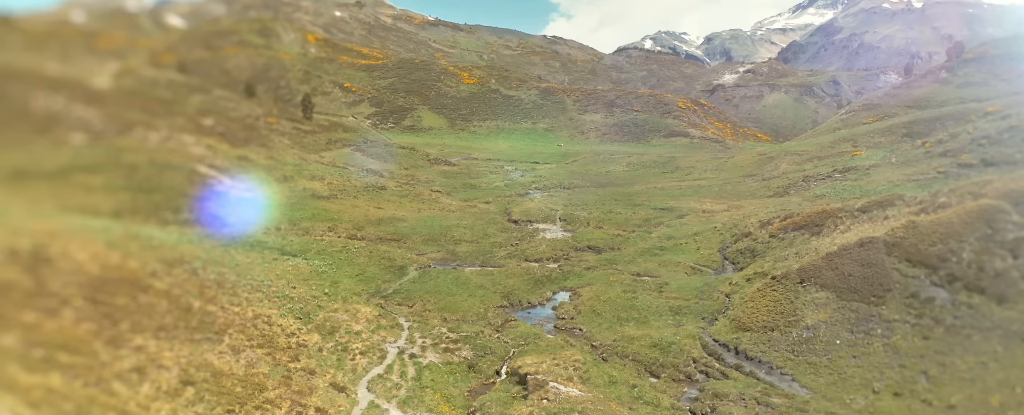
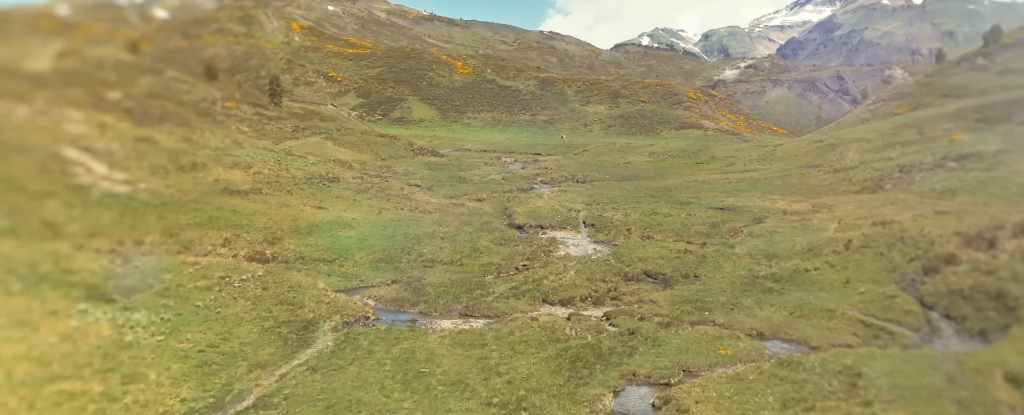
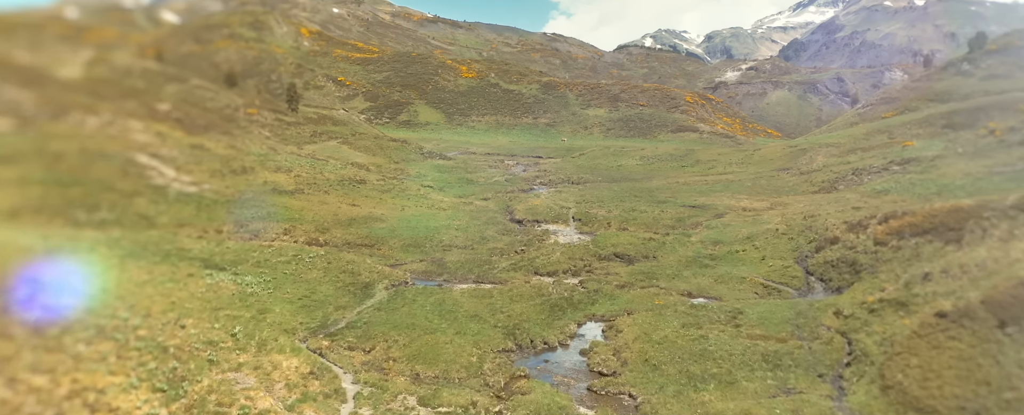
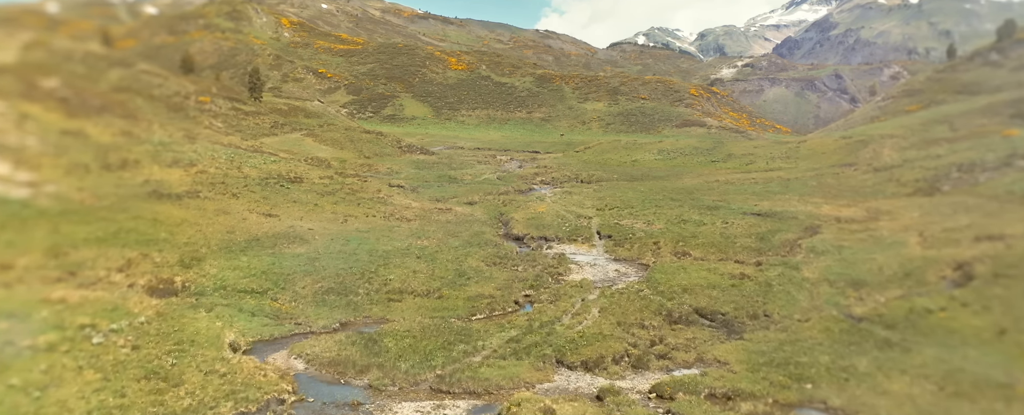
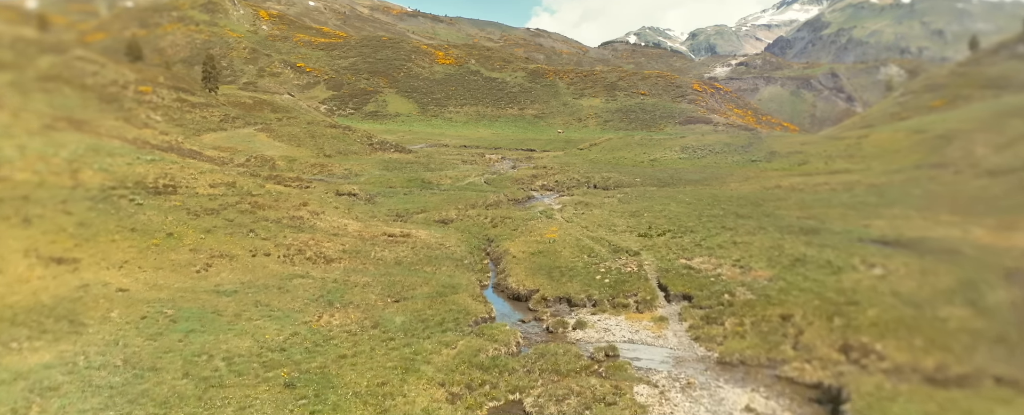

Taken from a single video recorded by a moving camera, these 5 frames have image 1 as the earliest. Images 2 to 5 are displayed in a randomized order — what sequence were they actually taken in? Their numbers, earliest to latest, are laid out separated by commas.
3, 2, 4, 5
